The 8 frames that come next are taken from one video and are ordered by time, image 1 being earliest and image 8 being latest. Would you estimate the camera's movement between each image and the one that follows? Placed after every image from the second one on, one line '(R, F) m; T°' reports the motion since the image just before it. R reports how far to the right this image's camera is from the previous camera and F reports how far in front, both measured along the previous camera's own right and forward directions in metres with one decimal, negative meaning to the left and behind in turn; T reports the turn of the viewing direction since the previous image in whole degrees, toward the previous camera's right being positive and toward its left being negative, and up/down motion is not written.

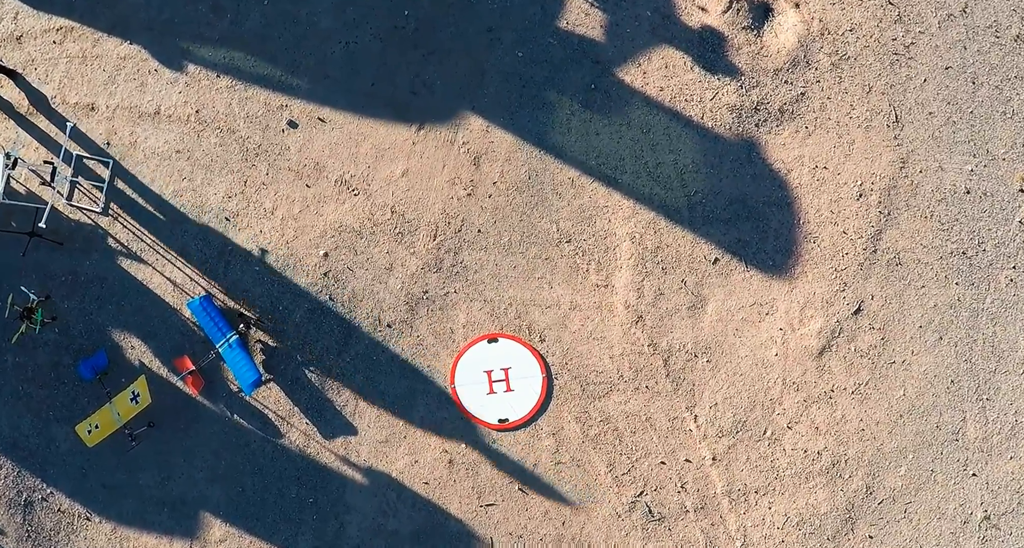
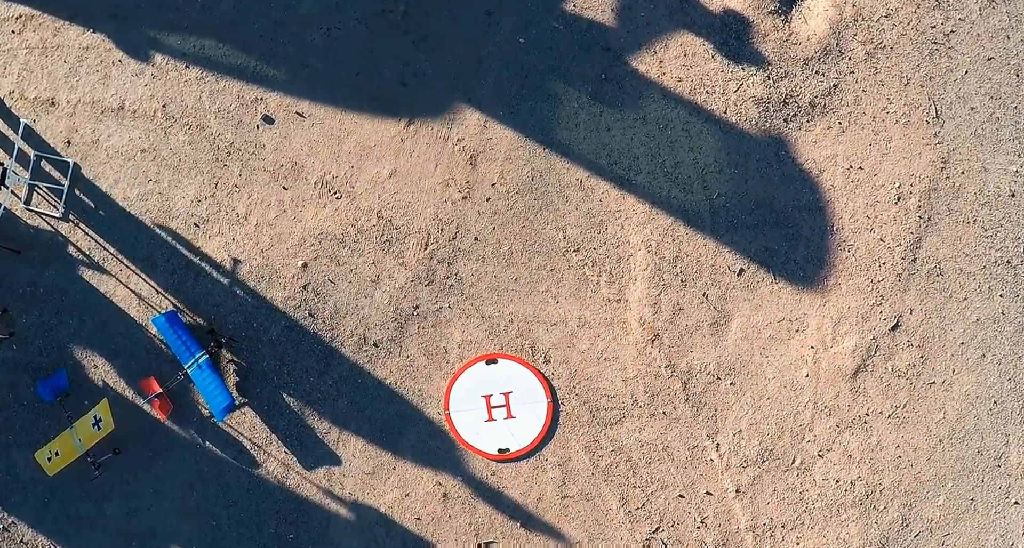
(+0.1, +1.2) m; 0°
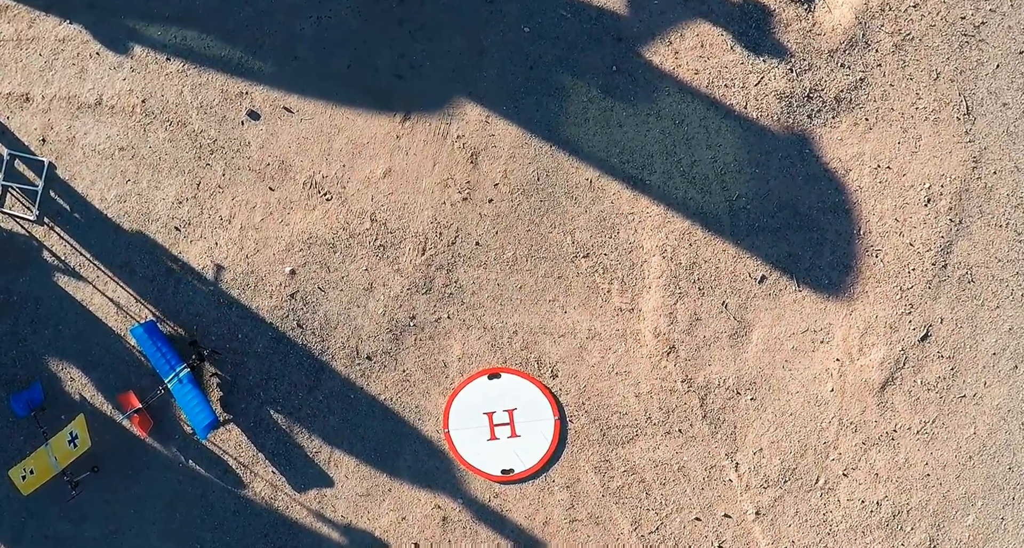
(0.0, +0.7) m; 0°
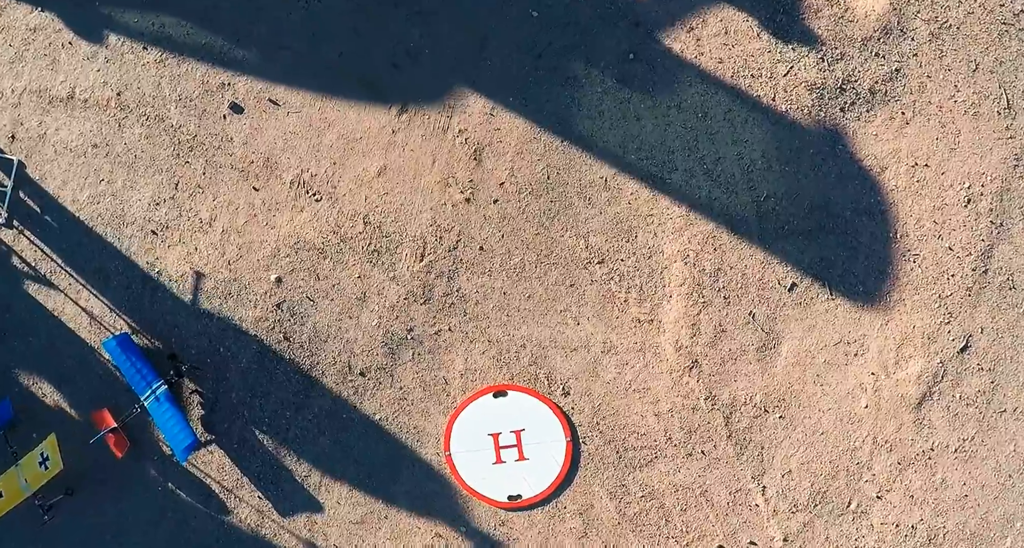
(0.0, +0.8) m; 0°
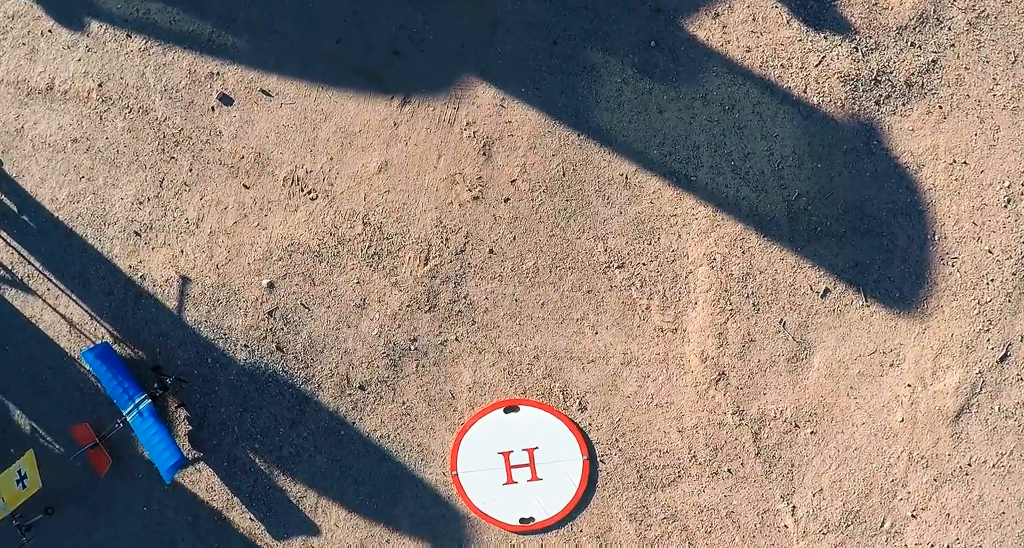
(-0.1, +0.6) m; 0°
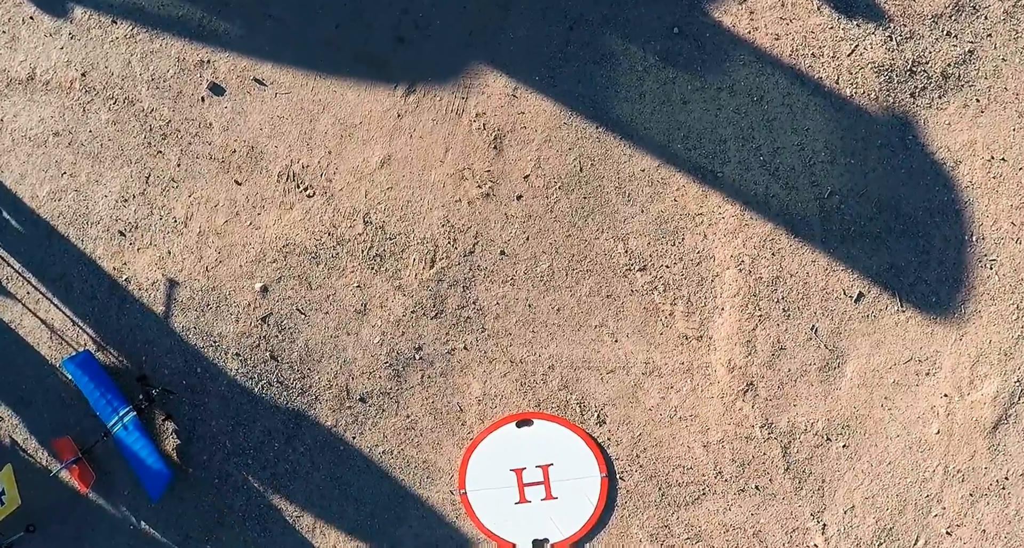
(-0.1, +0.6) m; 0°
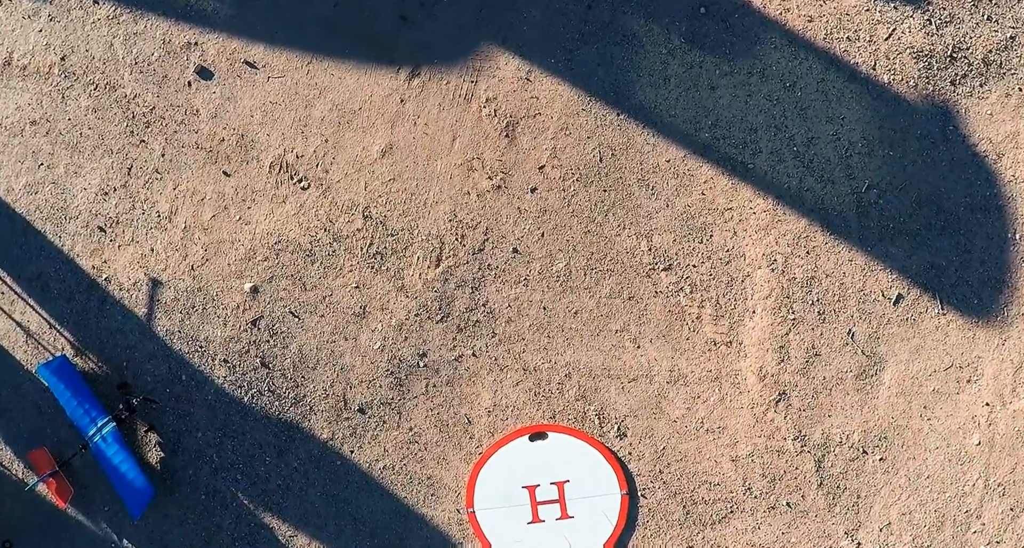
(-0.1, +0.6) m; 0°
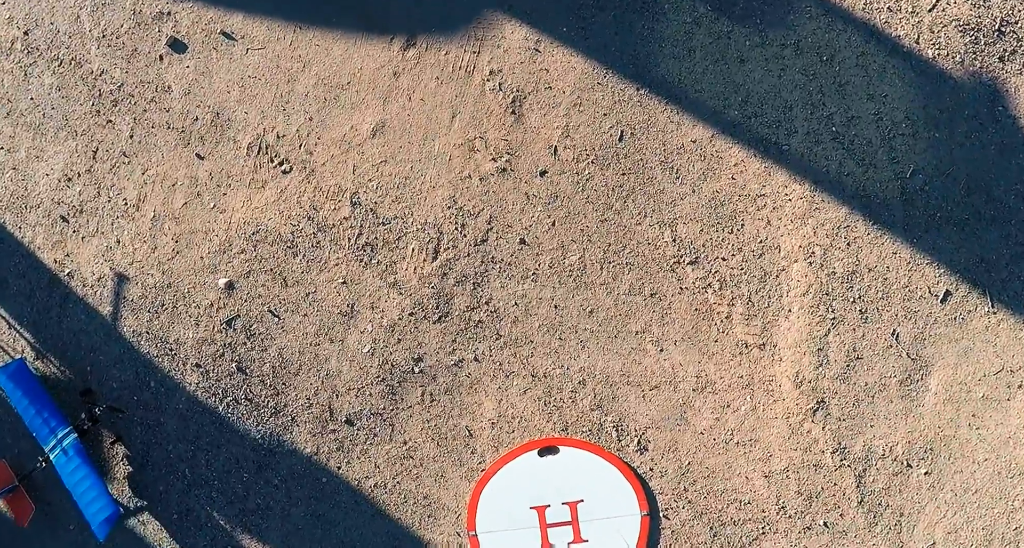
(0.0, +0.7) m; 0°
